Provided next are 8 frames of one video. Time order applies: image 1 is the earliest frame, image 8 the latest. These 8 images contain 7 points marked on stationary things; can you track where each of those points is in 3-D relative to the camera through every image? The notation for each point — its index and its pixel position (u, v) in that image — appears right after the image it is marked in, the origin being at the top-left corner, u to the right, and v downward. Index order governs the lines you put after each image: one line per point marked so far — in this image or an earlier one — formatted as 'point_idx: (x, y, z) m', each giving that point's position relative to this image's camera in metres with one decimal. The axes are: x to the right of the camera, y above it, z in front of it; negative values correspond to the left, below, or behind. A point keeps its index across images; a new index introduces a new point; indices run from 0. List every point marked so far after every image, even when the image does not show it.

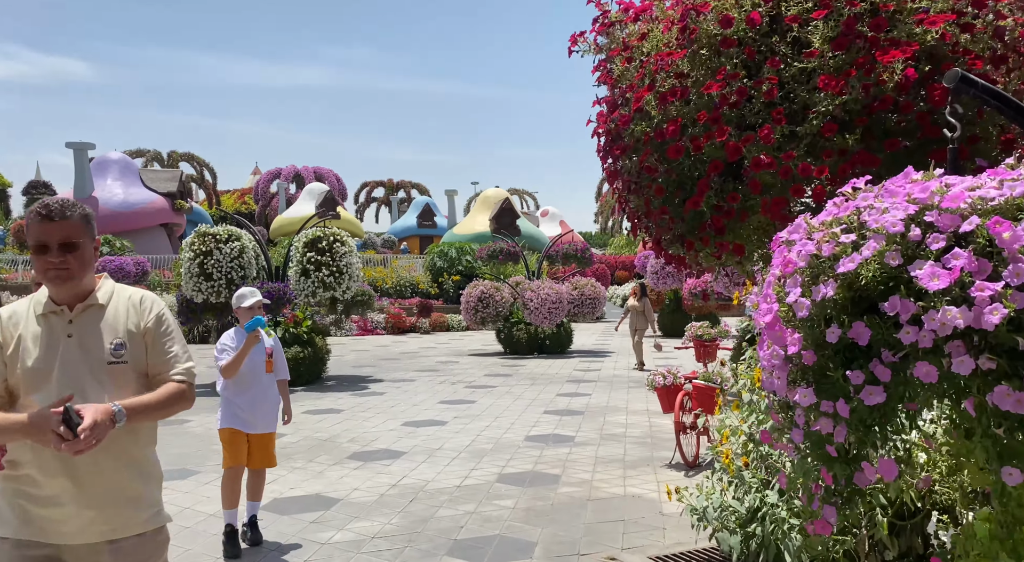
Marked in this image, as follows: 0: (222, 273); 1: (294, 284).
0: (-3.5, +0.1, +9.9) m
1: (-2.6, 0.0, +9.9) m
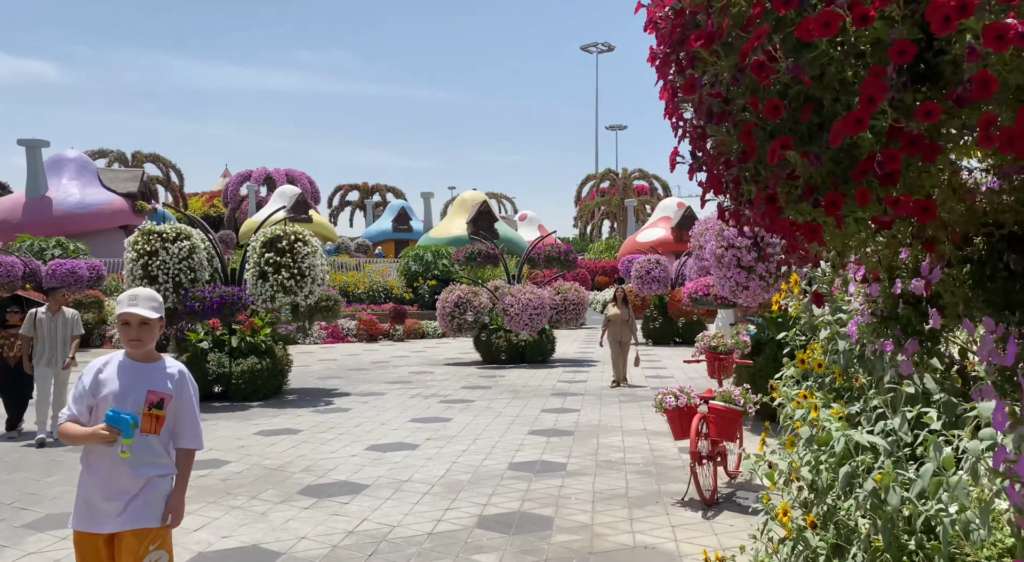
0: (-3.7, +0.1, +9.0) m
1: (-2.9, -0.1, +9.1) m
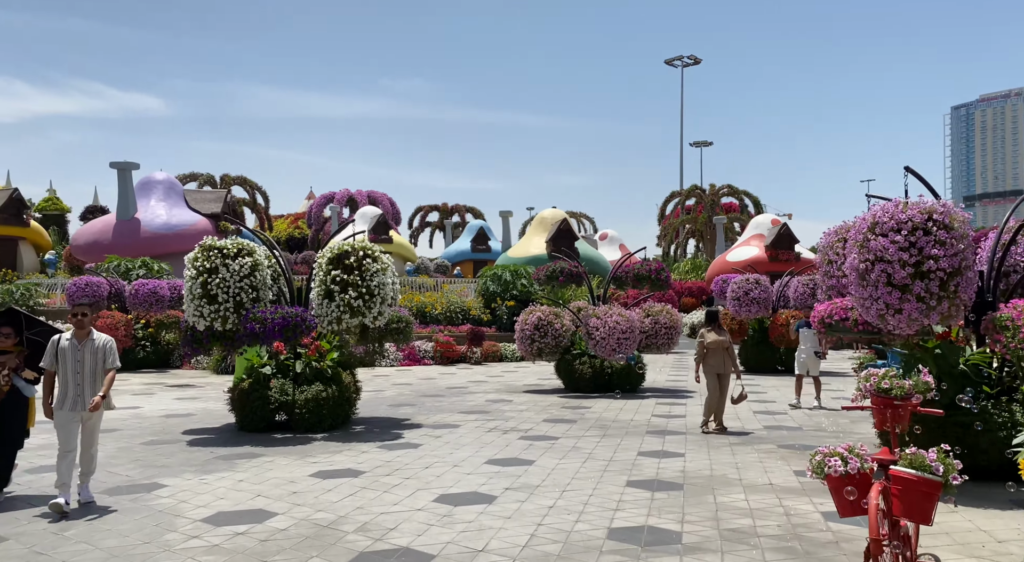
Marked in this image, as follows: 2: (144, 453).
0: (-2.9, -0.1, +8.4) m
1: (-2.0, -0.3, +8.4) m
2: (-3.4, -1.6, +7.7) m
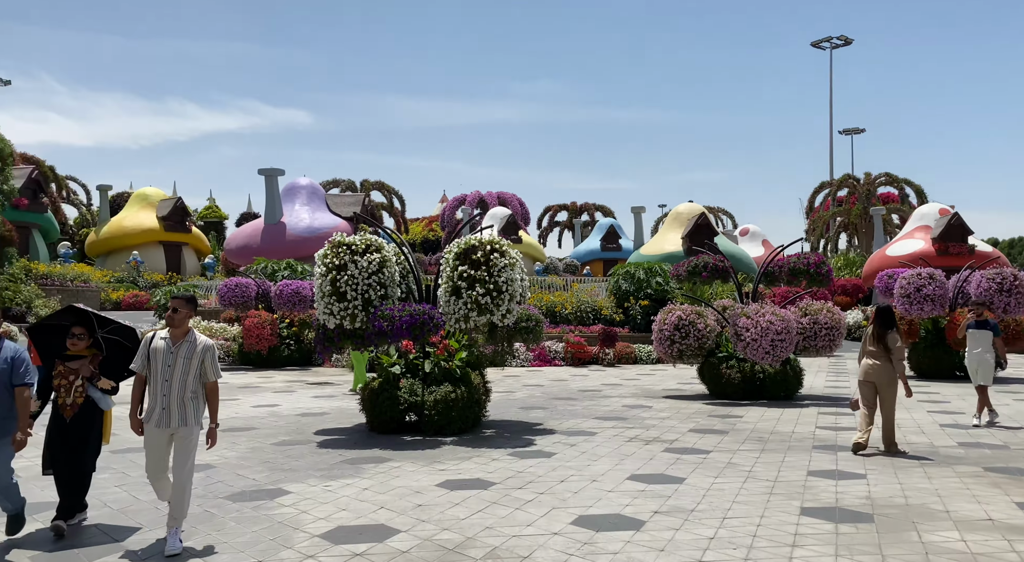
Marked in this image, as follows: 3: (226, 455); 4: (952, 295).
0: (-1.5, -0.1, +8.2) m
1: (-0.7, -0.2, +8.0) m
2: (-2.1, -1.6, +7.6) m
3: (-2.6, -1.6, +7.7) m
4: (+5.6, -0.2, +10.7) m
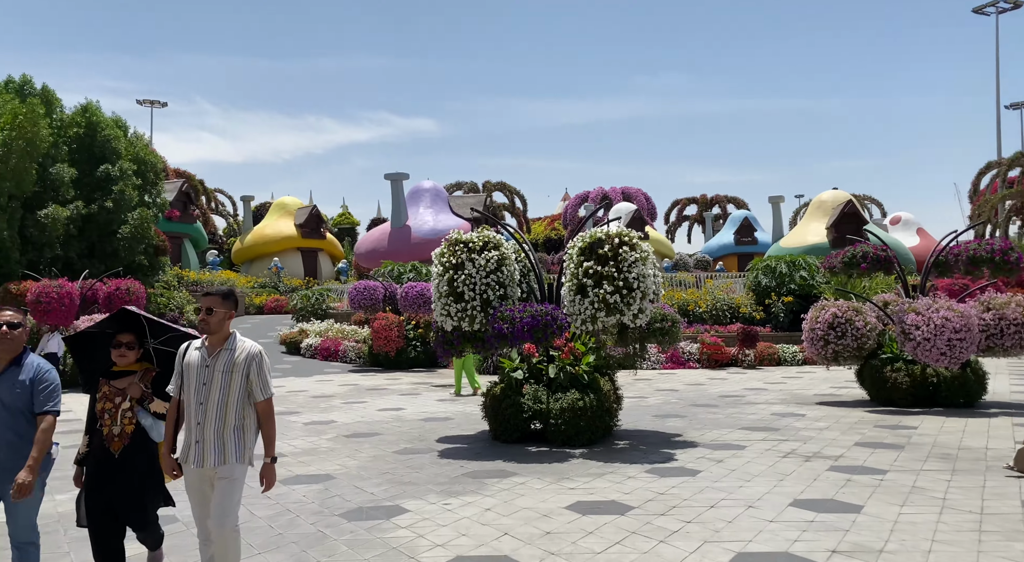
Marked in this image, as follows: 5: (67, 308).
0: (-0.3, -0.1, +7.7) m
1: (+0.5, -0.2, +7.4) m
2: (-1.0, -1.6, +7.2) m
3: (-1.5, -1.6, +7.4) m
4: (+7.1, 0.0, +9.1) m
5: (-9.8, -0.6, +18.6) m
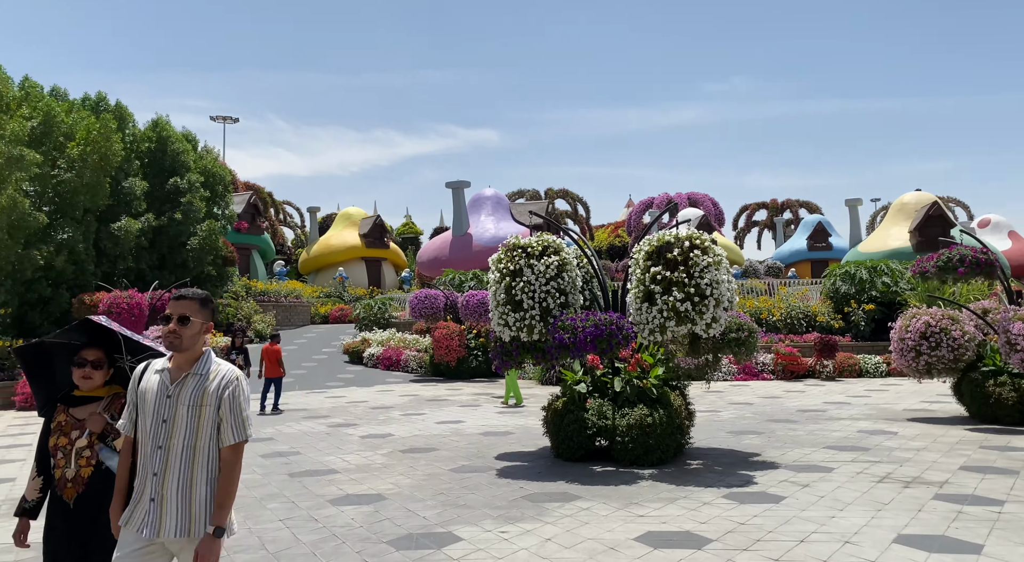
0: (+0.2, -0.2, +7.2) m
1: (+1.0, -0.3, +6.9) m
2: (-0.5, -1.6, +6.8) m
3: (-0.9, -1.7, +7.0) m
4: (+7.7, -0.1, +8.1) m
5: (-8.4, -0.8, +18.8) m
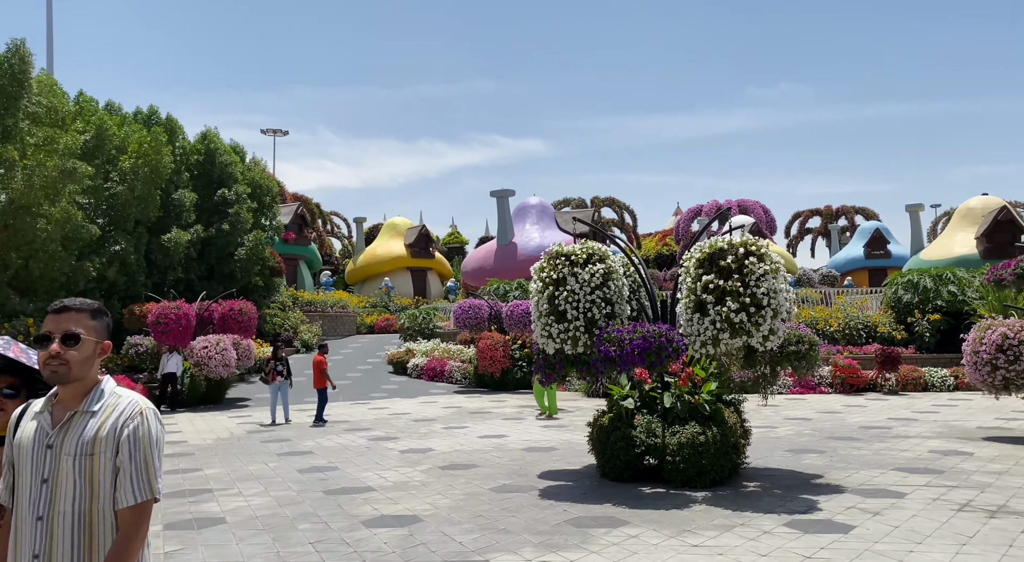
0: (+0.6, -0.2, +6.8) m
1: (+1.3, -0.3, +6.4) m
2: (-0.2, -1.7, +6.4) m
3: (-0.6, -1.8, +6.6) m
4: (+8.1, -0.1, +7.3) m
5: (-7.4, -1.1, +18.8) m
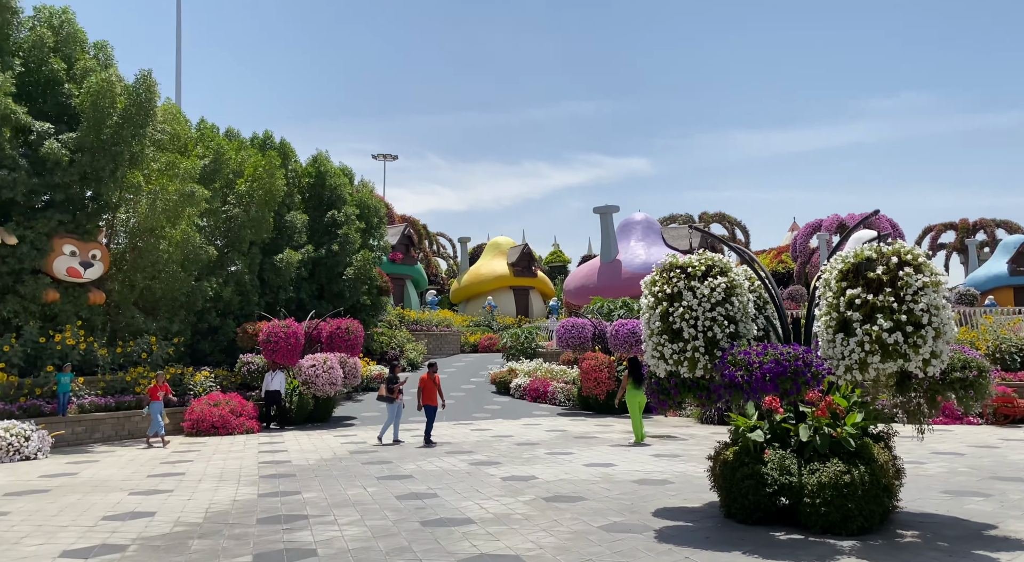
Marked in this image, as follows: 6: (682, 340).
0: (+1.4, -0.4, +6.1) m
1: (+2.1, -0.4, +5.6) m
2: (+0.6, -1.8, +5.7) m
3: (+0.2, -1.9, +6.0) m
4: (+8.9, -0.2, +5.7) m
5: (-5.1, -1.5, +19.0) m
6: (+1.3, -0.4, +6.3) m
